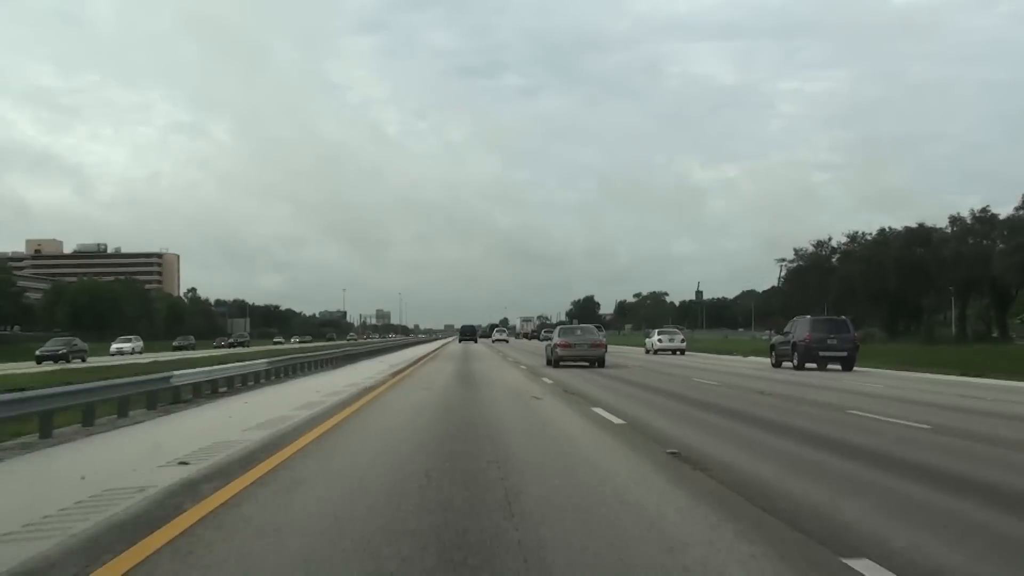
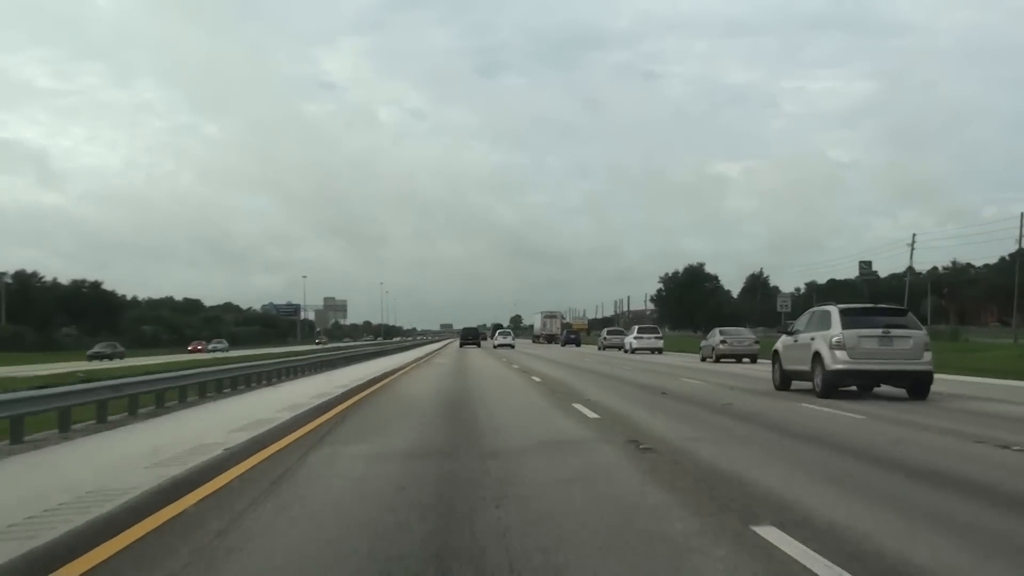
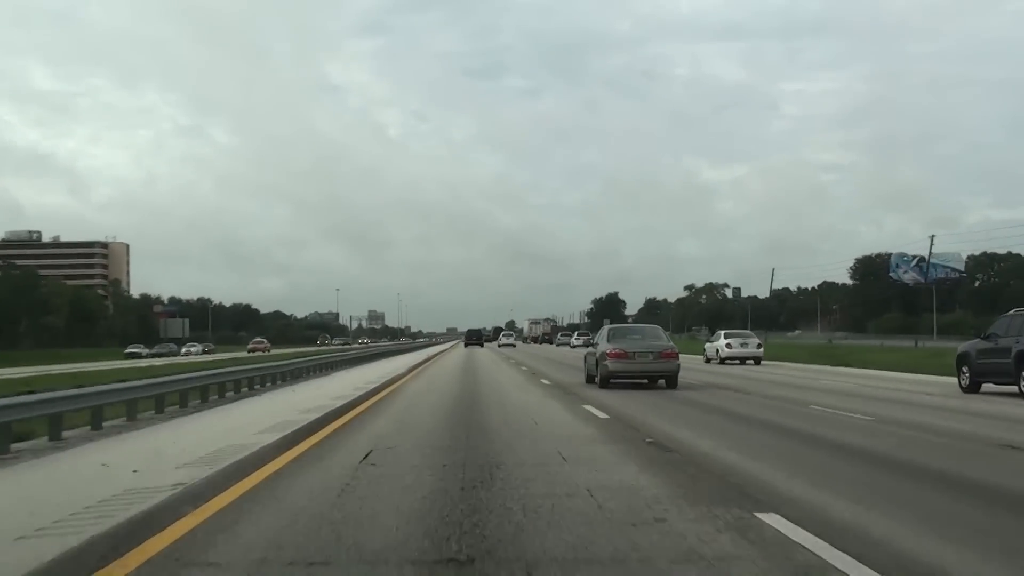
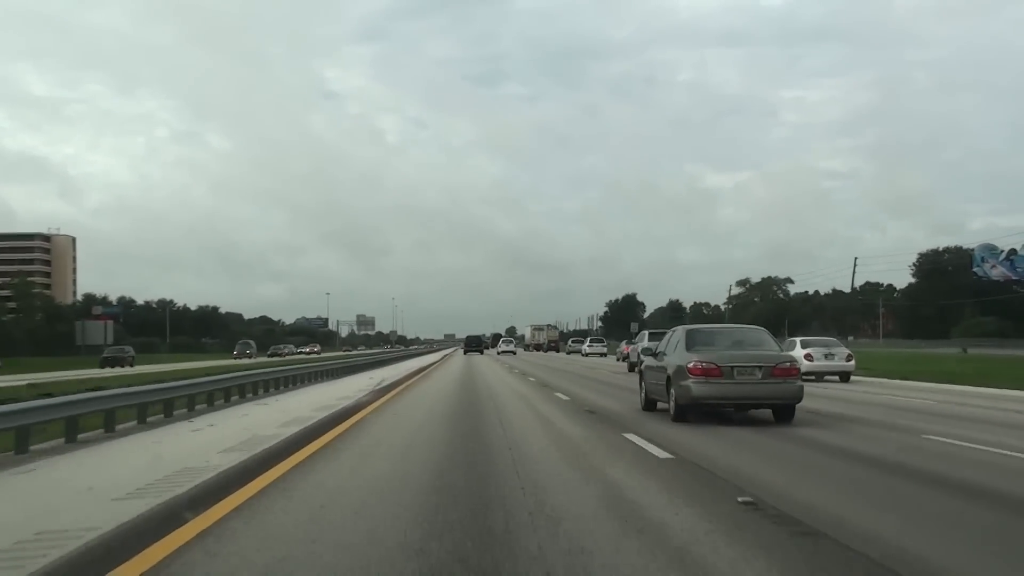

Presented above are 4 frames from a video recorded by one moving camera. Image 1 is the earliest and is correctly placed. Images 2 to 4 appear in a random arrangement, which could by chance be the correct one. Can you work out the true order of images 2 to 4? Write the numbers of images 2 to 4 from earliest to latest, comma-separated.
3, 4, 2
